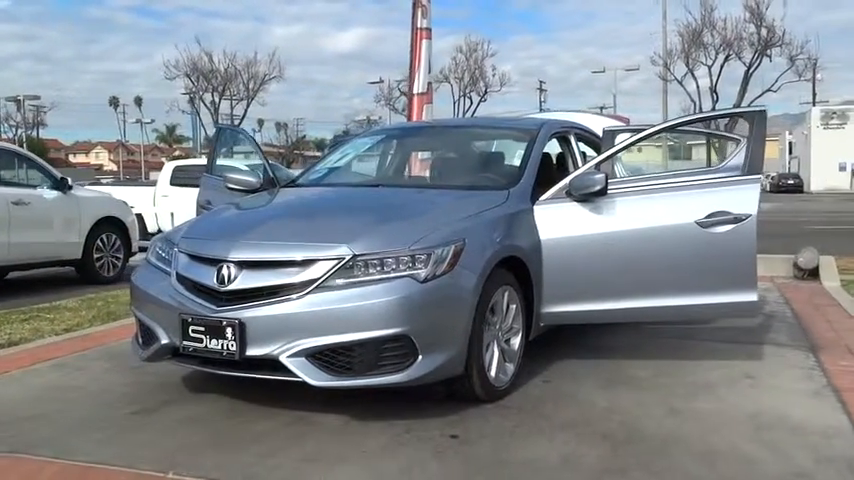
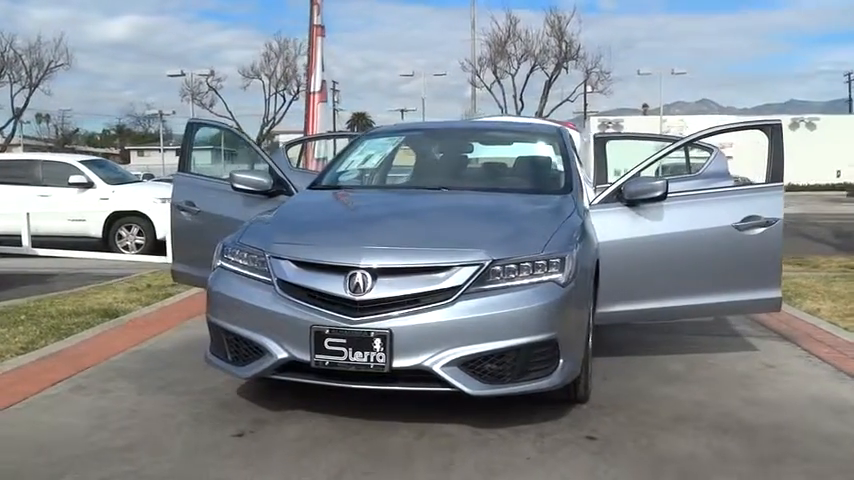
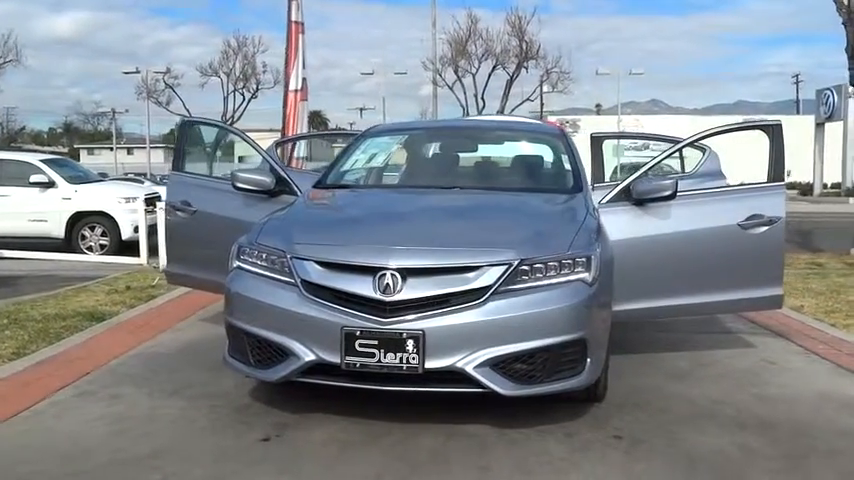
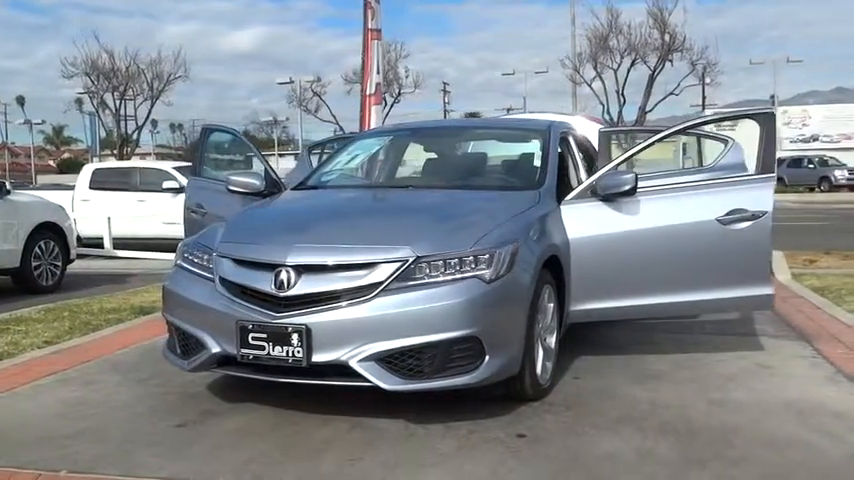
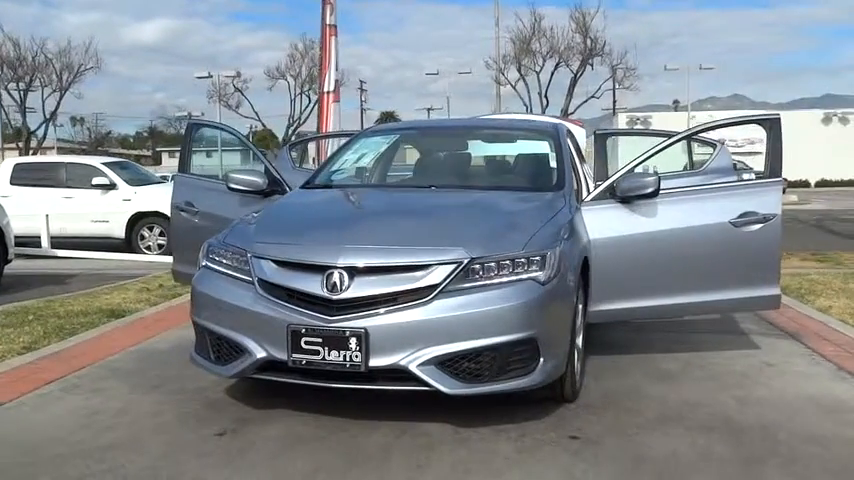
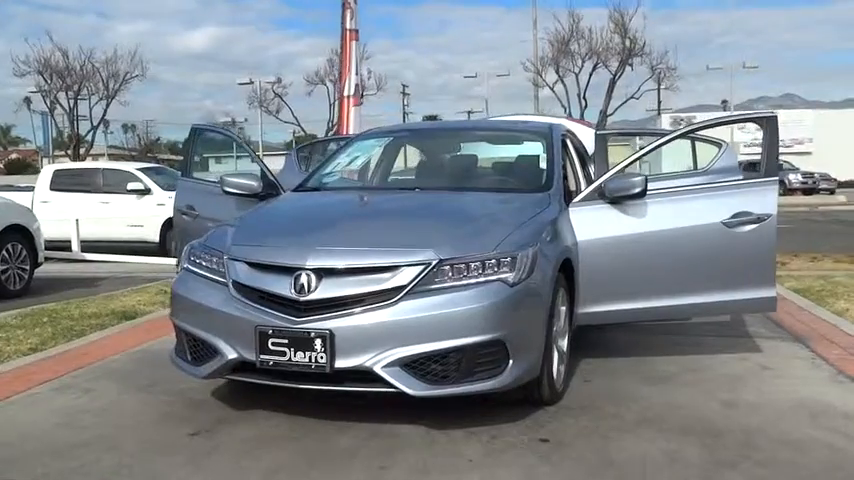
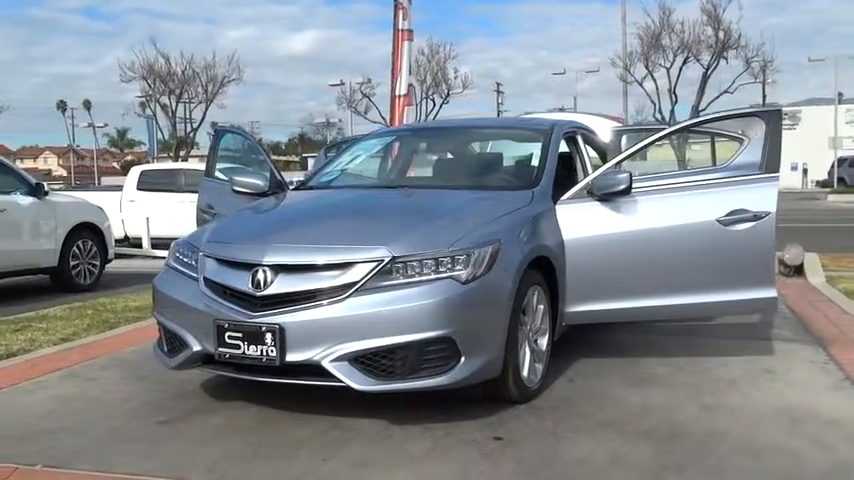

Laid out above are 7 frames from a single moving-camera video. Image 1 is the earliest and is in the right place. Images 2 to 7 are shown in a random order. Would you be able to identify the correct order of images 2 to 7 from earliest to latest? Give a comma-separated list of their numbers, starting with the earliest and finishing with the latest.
7, 4, 6, 5, 2, 3
